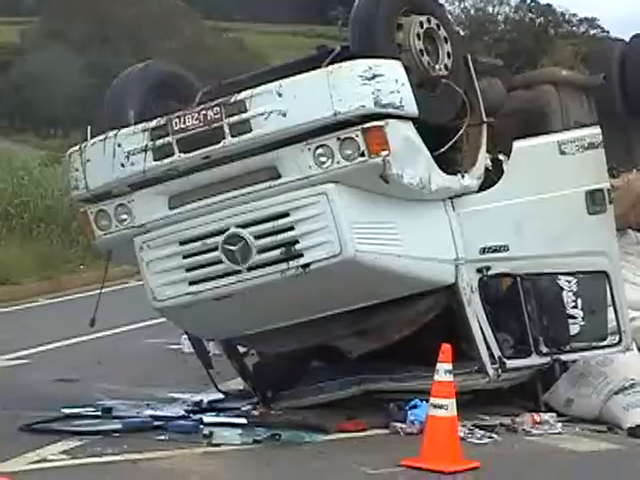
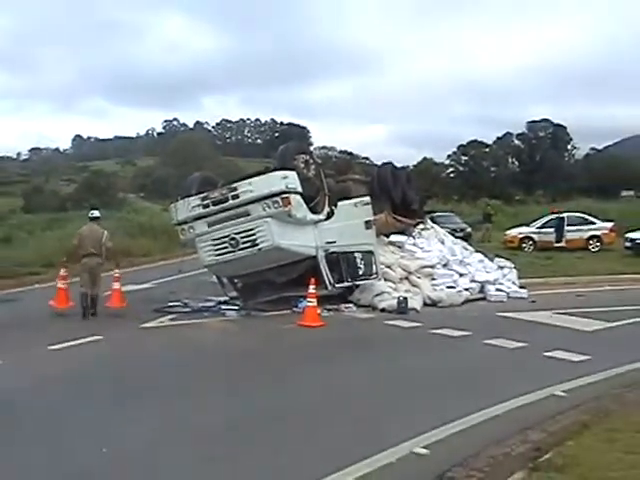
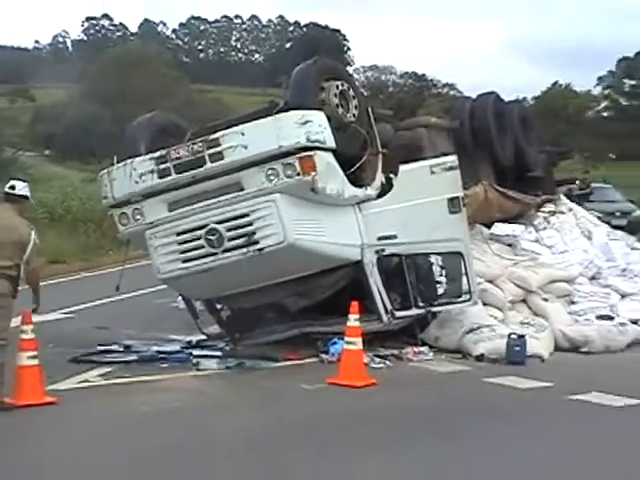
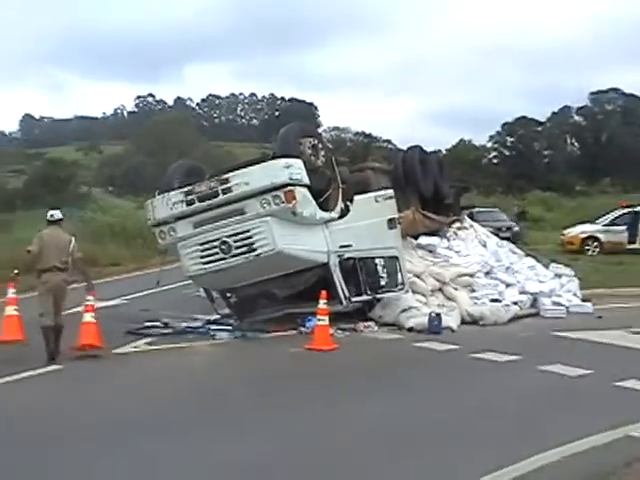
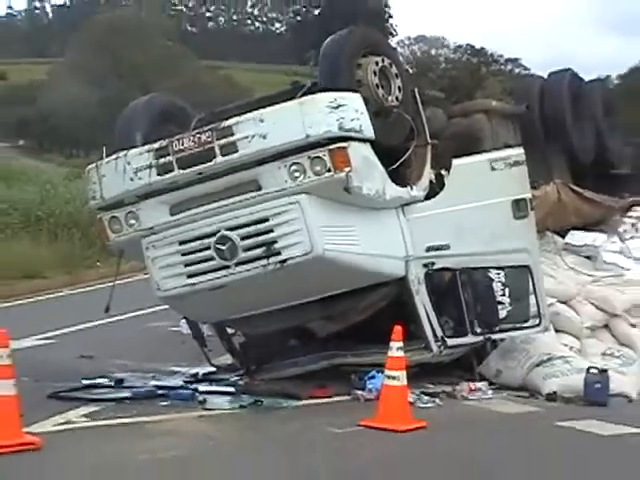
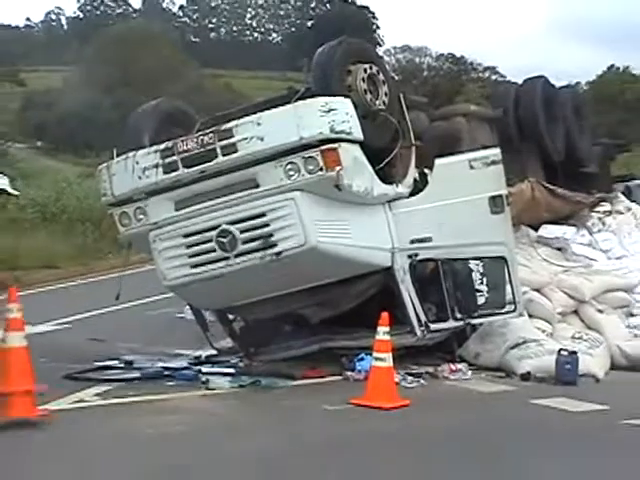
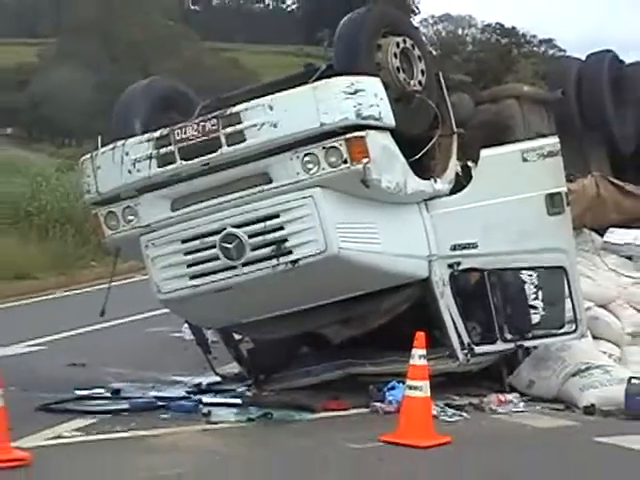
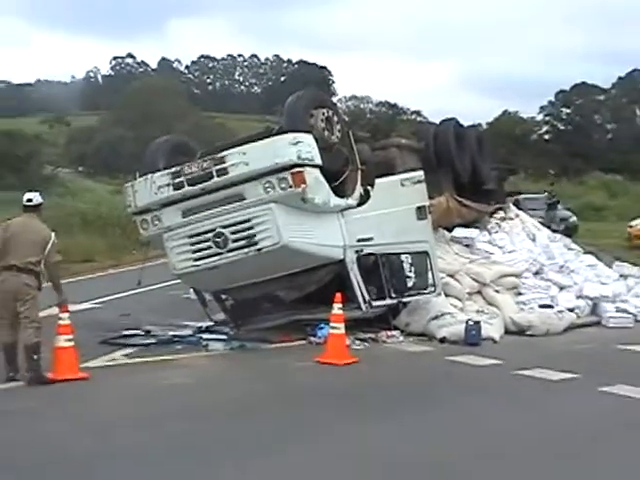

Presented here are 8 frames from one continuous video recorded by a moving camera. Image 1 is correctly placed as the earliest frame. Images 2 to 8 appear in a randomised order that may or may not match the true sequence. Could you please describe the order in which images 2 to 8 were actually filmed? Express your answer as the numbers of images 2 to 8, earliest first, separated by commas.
7, 5, 6, 3, 8, 4, 2
